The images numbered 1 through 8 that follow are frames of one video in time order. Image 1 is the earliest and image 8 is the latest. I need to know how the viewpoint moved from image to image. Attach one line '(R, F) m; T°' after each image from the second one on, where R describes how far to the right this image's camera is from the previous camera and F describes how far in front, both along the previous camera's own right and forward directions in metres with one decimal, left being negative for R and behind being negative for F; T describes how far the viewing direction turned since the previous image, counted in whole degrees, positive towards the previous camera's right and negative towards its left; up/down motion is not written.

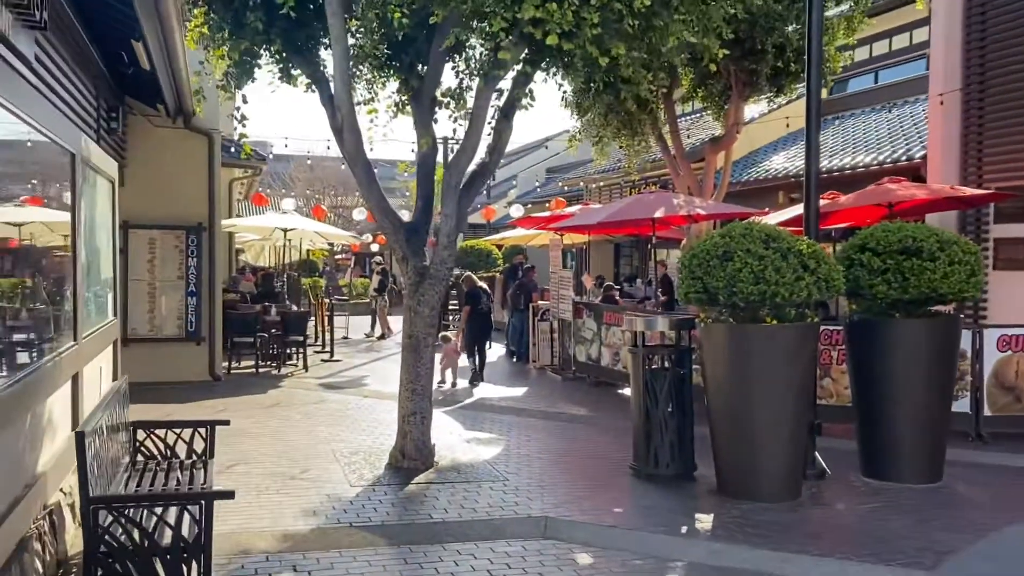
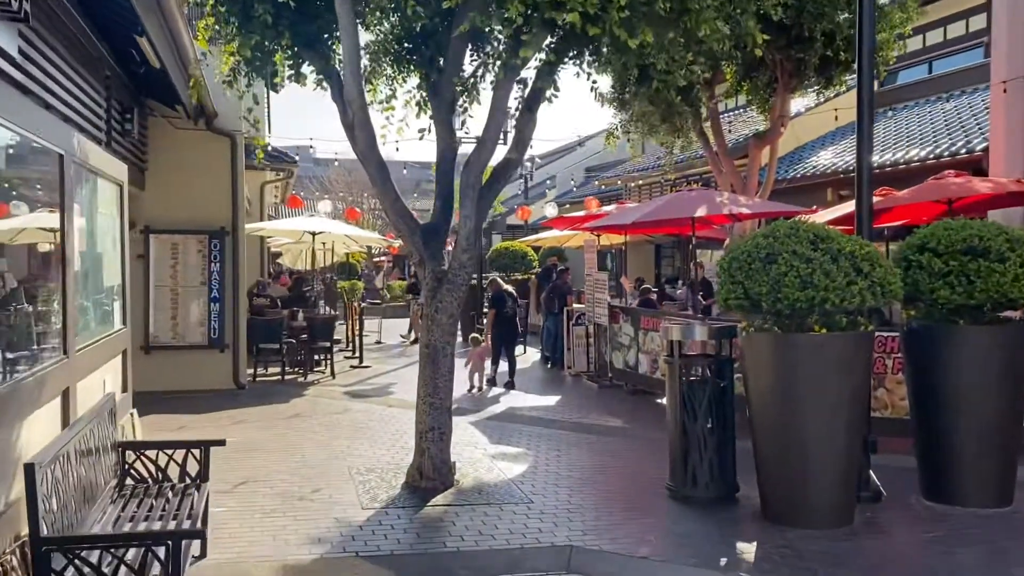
(+0.2, +0.5) m; -3°
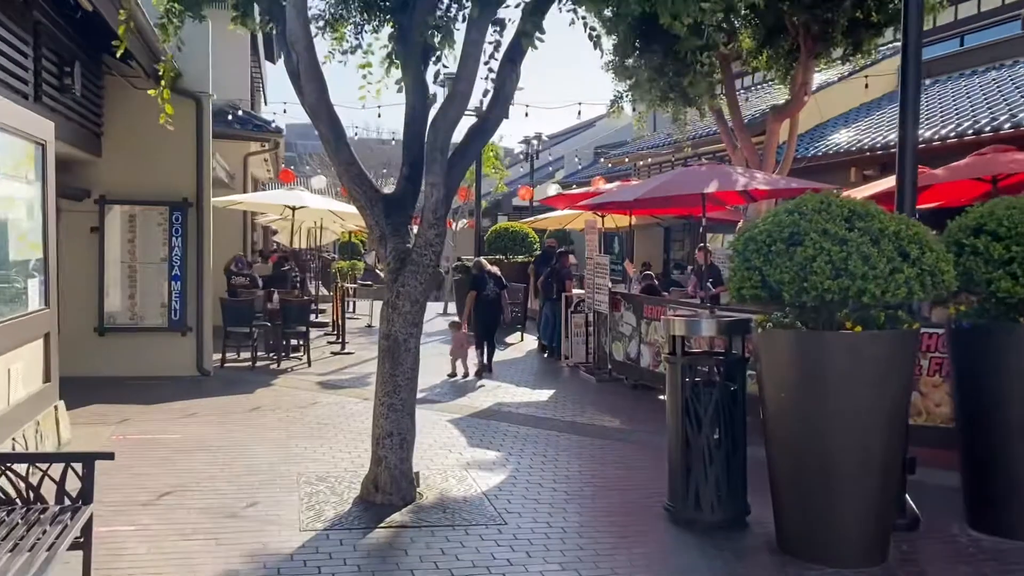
(+0.3, +1.1) m; -1°
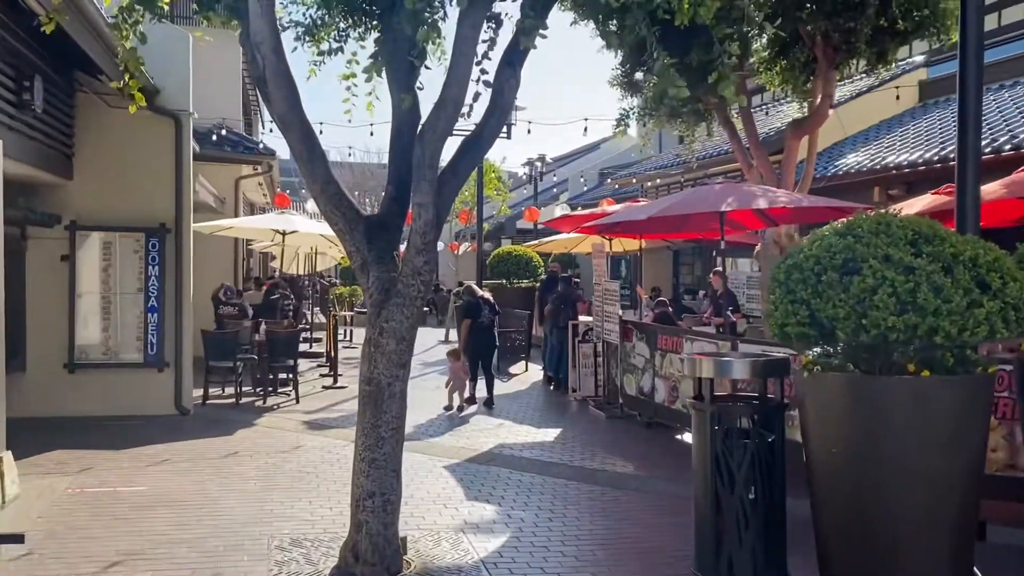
(0.0, +0.8) m; 0°
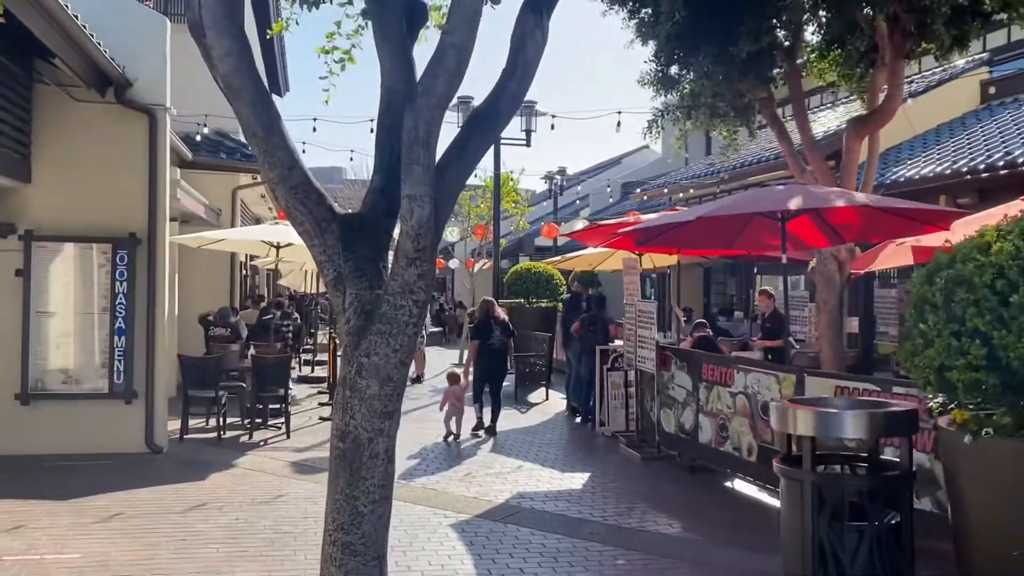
(0.0, +1.4) m; -1°
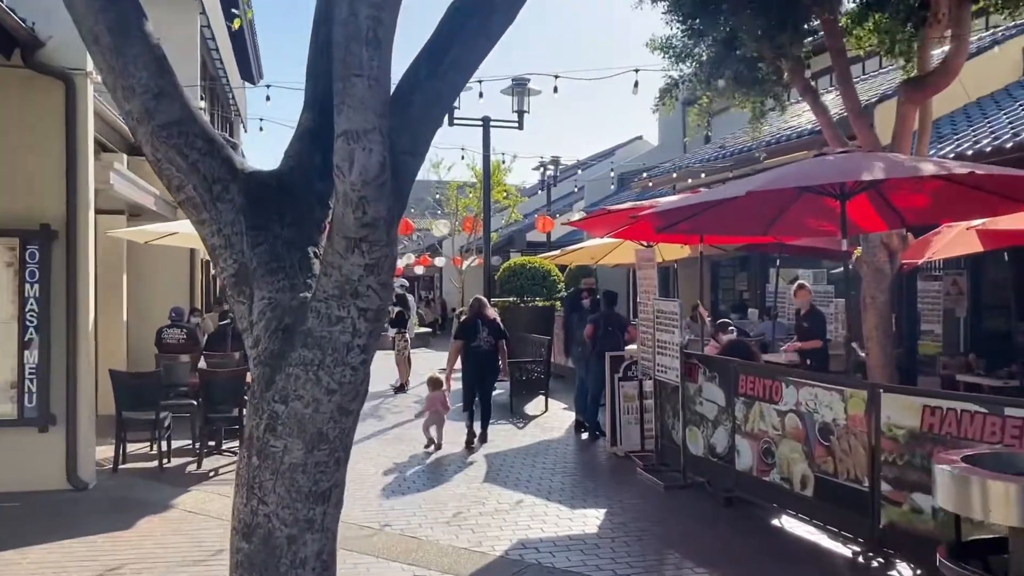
(-0.1, +1.5) m; +1°
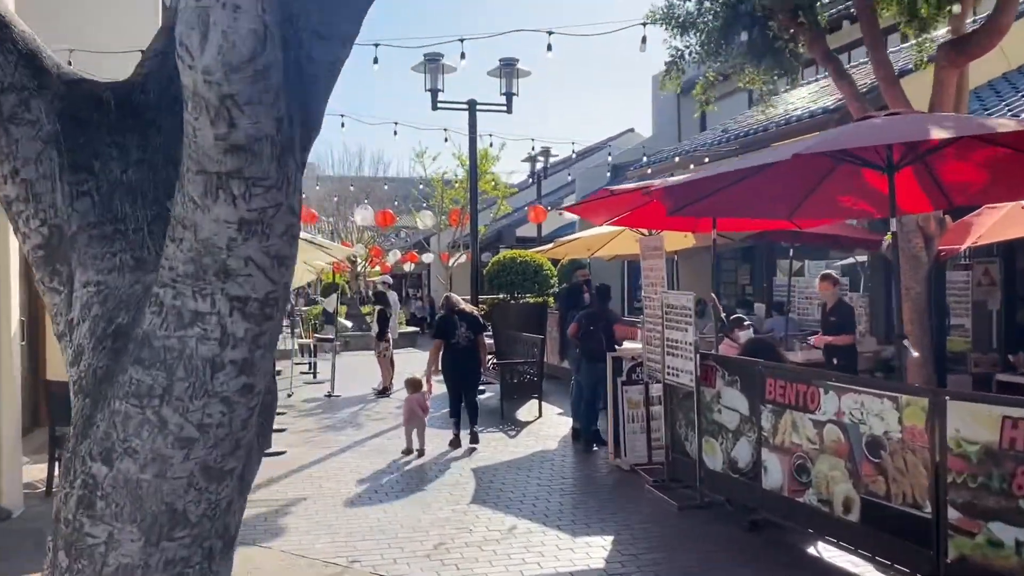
(0.0, +1.0) m; +1°
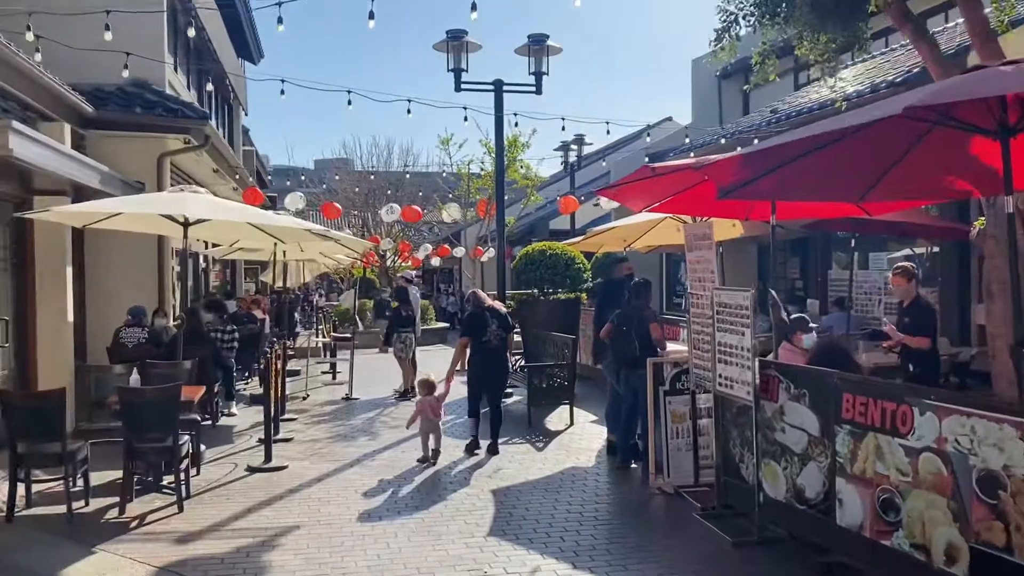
(+0.1, +1.0) m; -2°
